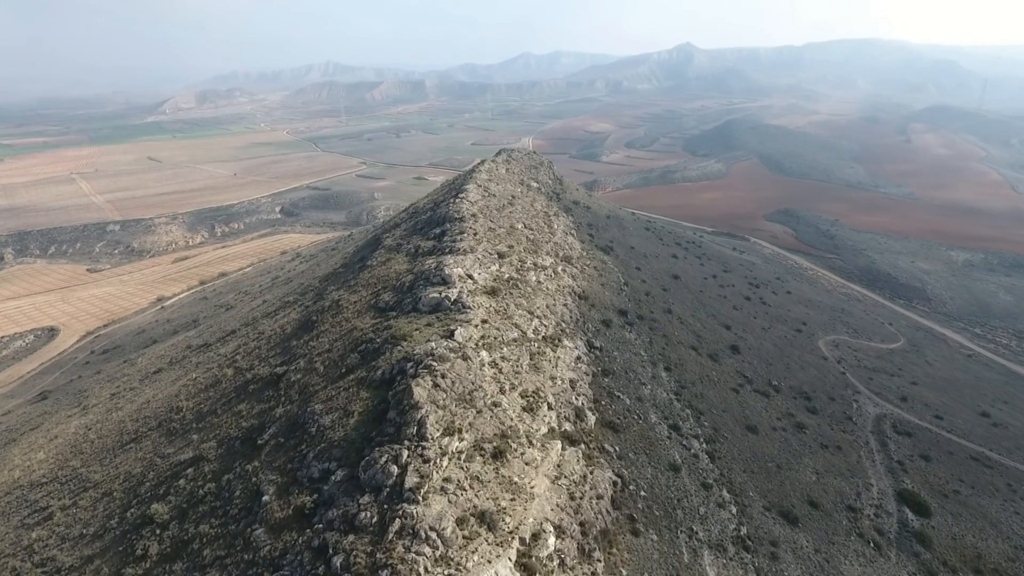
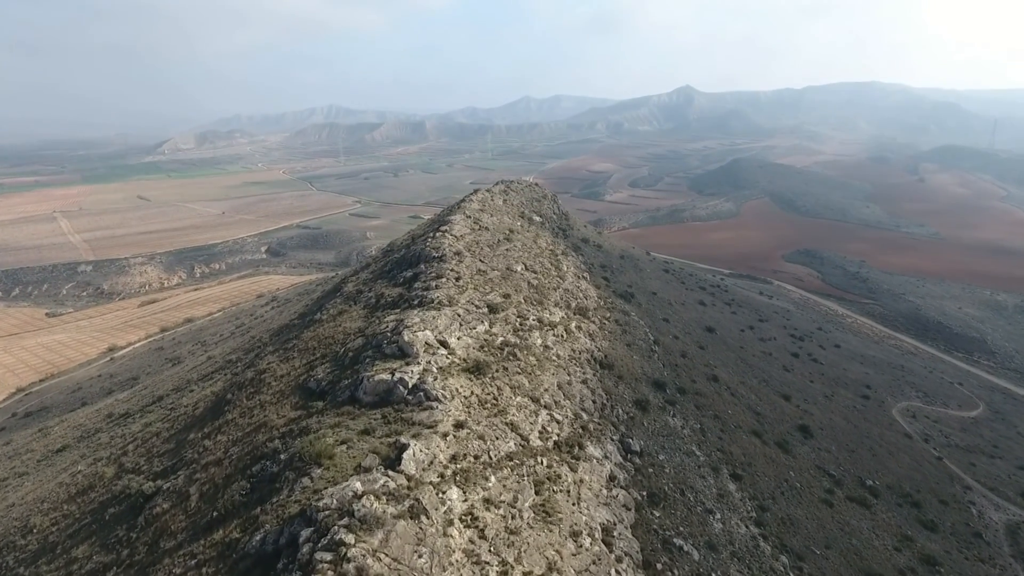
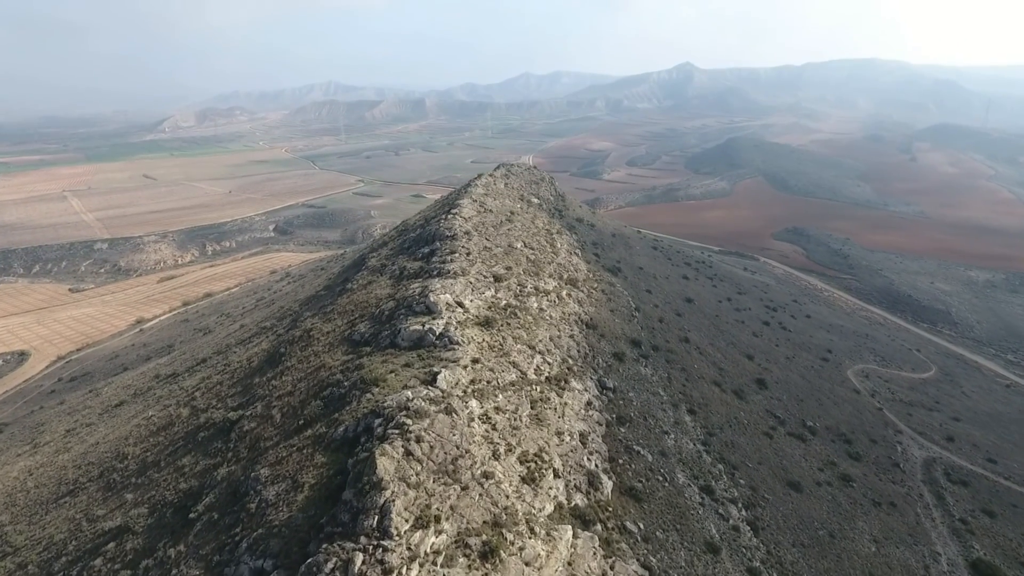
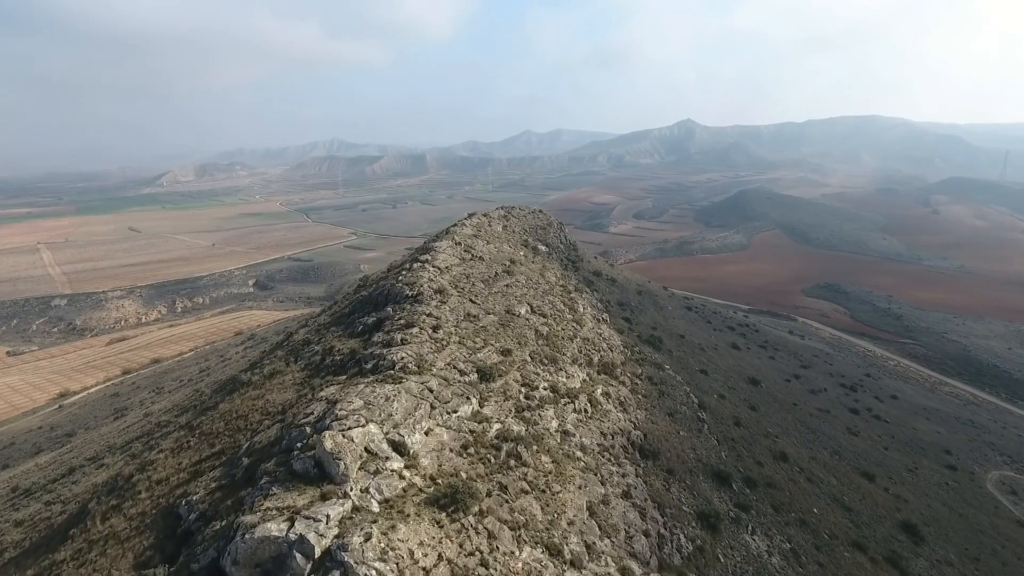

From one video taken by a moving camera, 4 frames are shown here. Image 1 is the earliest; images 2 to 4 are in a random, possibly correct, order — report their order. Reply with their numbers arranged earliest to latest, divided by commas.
3, 2, 4
